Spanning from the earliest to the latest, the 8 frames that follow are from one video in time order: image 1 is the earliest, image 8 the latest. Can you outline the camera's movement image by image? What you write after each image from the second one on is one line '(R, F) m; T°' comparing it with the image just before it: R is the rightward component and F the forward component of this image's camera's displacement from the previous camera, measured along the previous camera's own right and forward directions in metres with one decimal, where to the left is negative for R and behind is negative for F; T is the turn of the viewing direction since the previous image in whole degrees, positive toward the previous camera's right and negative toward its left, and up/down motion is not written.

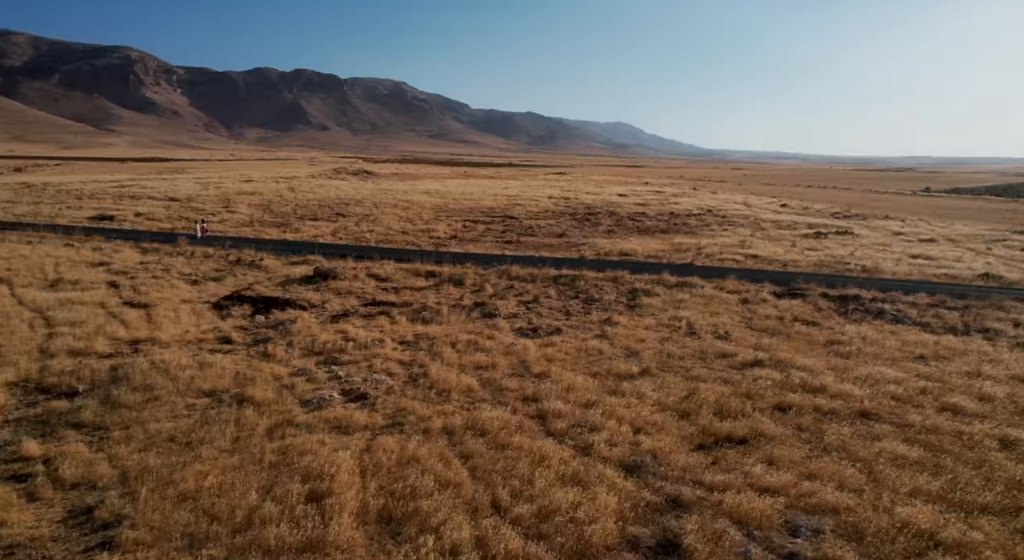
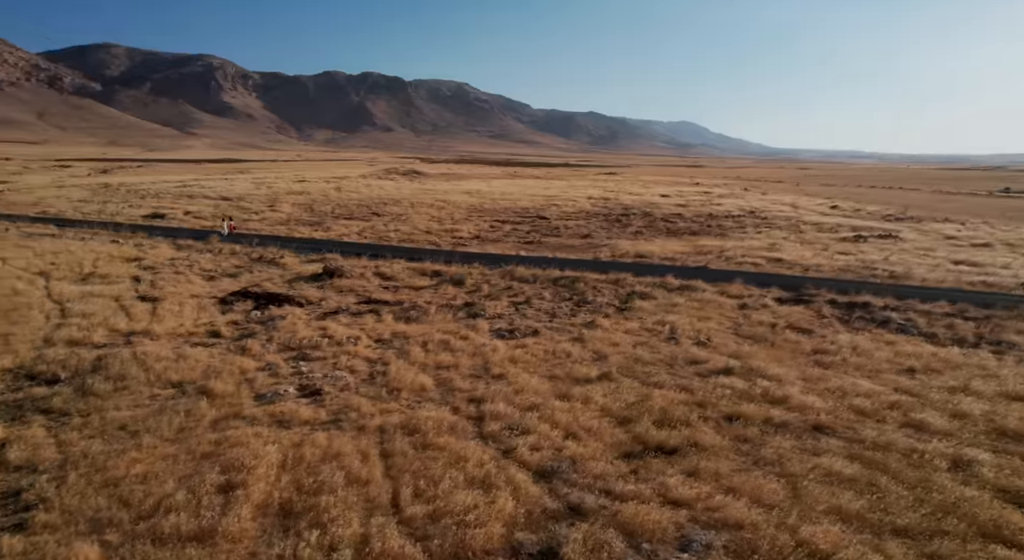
(+2.4, +0.1) m; -5°
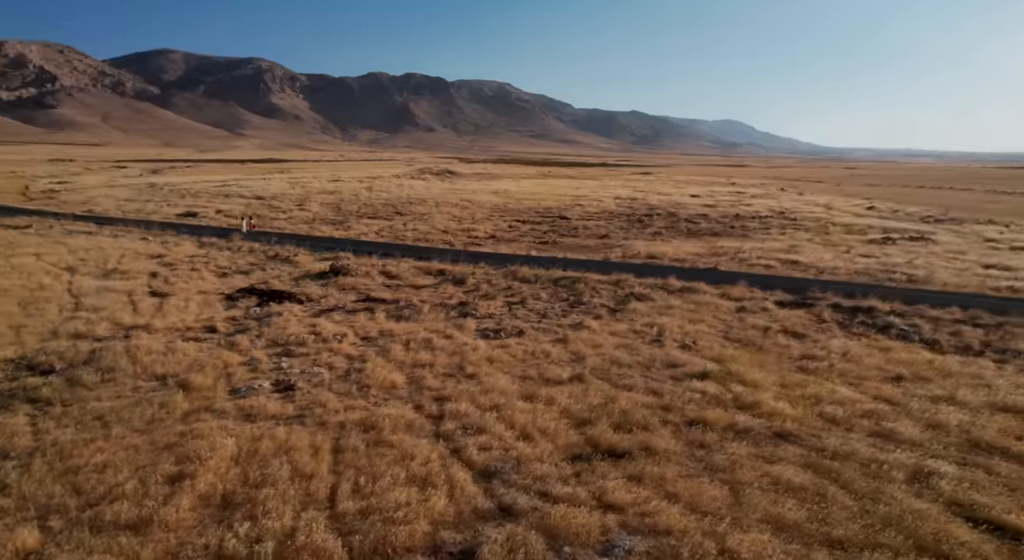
(+1.6, 0.0) m; -4°
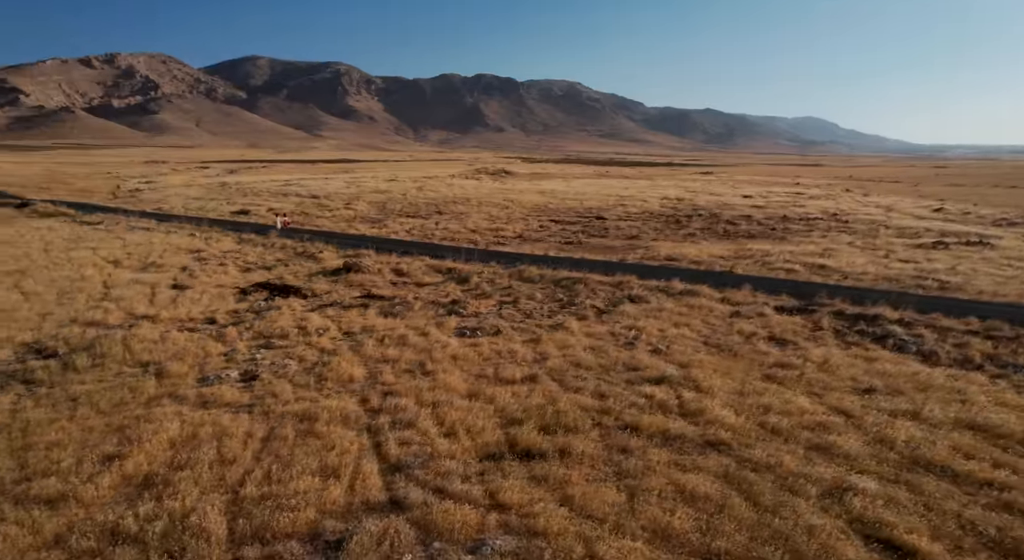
(+2.7, 0.0) m; -6°
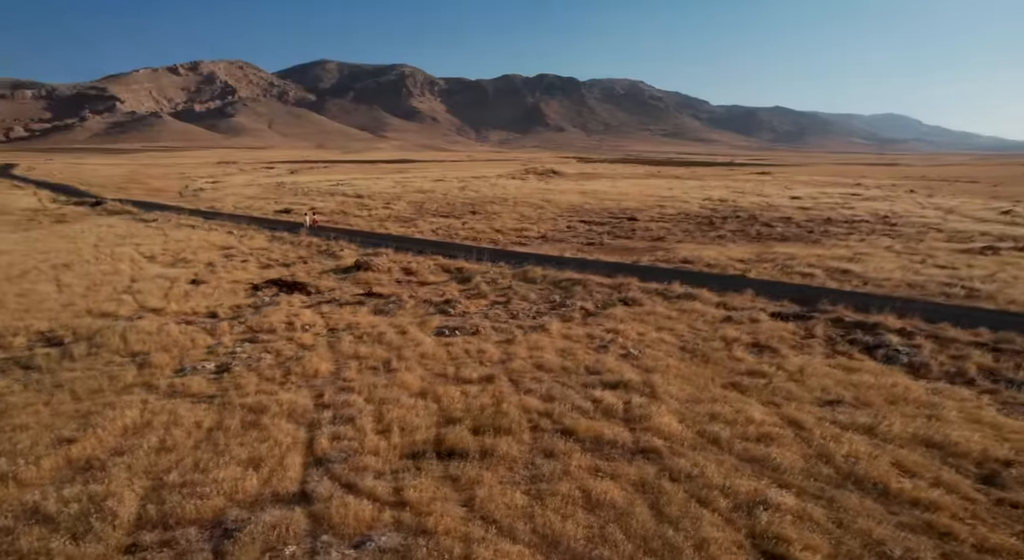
(+2.4, +0.1) m; -5°
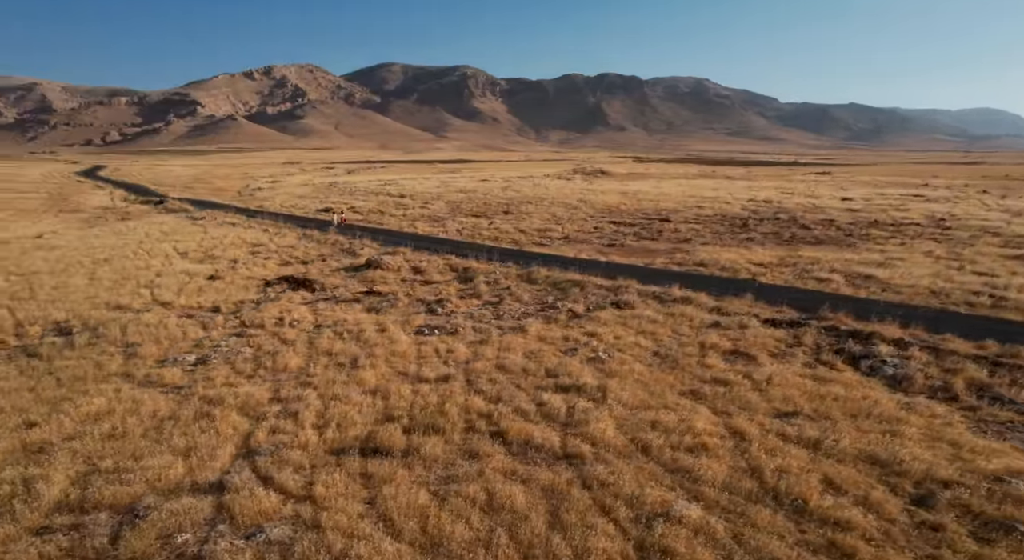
(+2.4, +0.1) m; -5°
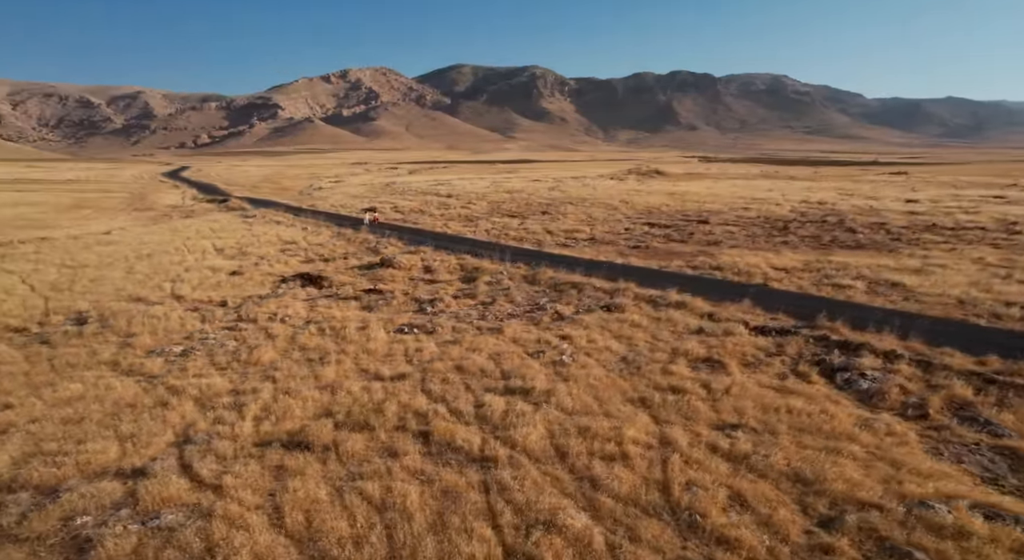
(+2.7, +0.2) m; -6°
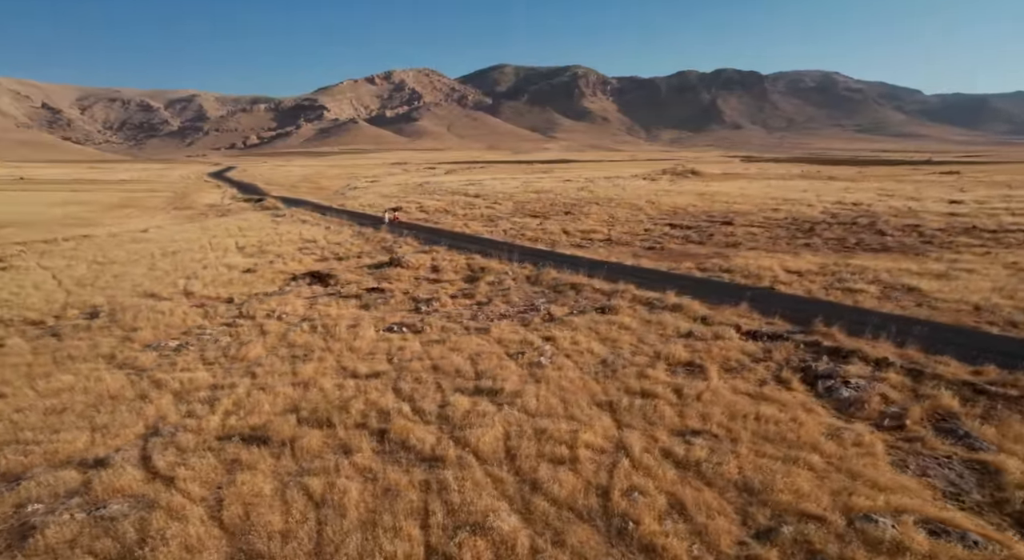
(+1.6, +0.1) m; -4°
